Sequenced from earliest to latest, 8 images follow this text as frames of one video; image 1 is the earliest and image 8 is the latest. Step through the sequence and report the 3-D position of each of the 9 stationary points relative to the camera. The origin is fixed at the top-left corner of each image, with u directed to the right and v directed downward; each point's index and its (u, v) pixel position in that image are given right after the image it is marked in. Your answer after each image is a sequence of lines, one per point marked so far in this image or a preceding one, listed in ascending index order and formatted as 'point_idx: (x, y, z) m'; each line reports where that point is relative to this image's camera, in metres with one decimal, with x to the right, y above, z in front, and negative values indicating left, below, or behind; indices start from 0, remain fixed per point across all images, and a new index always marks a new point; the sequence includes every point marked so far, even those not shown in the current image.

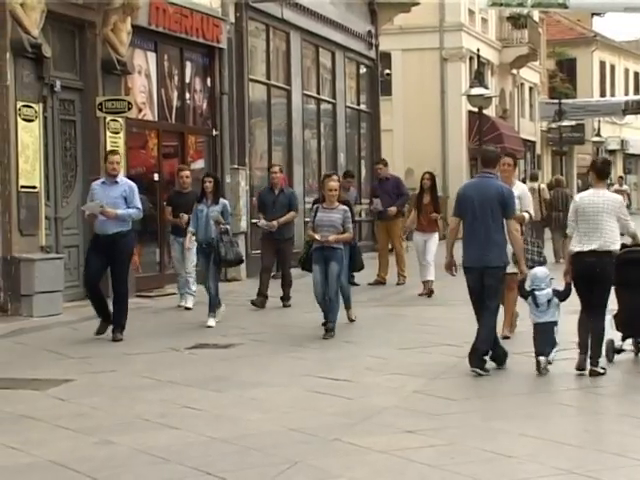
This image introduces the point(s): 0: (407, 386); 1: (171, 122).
0: (+0.8, -1.3, +9.8) m
1: (-2.0, +1.7, +16.1) m
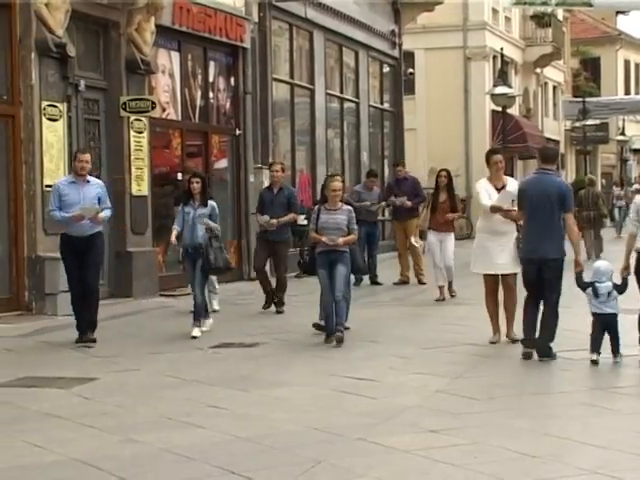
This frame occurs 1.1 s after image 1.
0: (+1.0, -1.3, +9.8) m
1: (-1.7, +1.7, +16.1) m
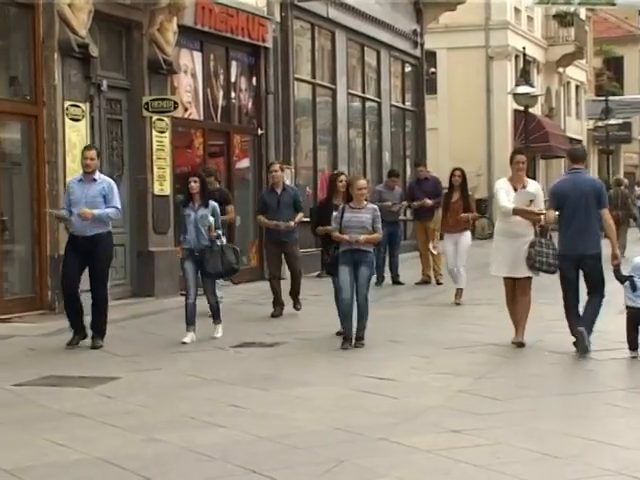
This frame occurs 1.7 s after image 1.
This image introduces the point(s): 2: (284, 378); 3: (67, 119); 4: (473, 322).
0: (+1.2, -1.3, +9.7) m
1: (-1.4, +1.7, +16.2) m
2: (-0.3, -1.3, +10.2) m
3: (-2.9, +1.4, +12.6) m
4: (+1.7, -0.9, +12.2) m
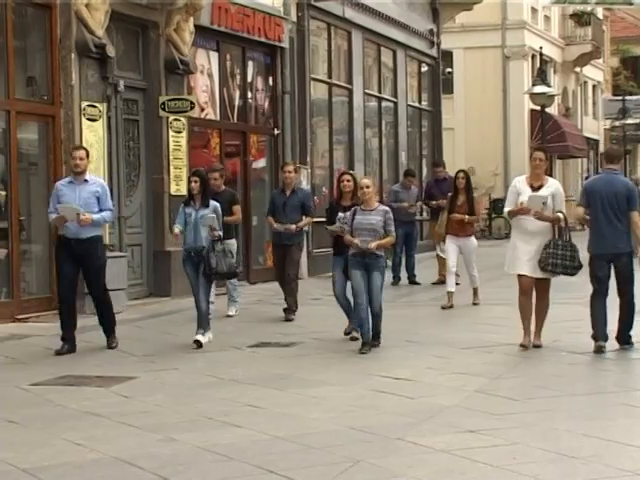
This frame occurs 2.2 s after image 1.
0: (+1.3, -1.3, +9.7) m
1: (-1.2, +1.7, +16.2) m
2: (-0.2, -1.3, +10.2) m
3: (-2.7, +1.4, +12.6) m
4: (+1.9, -0.9, +12.2) m
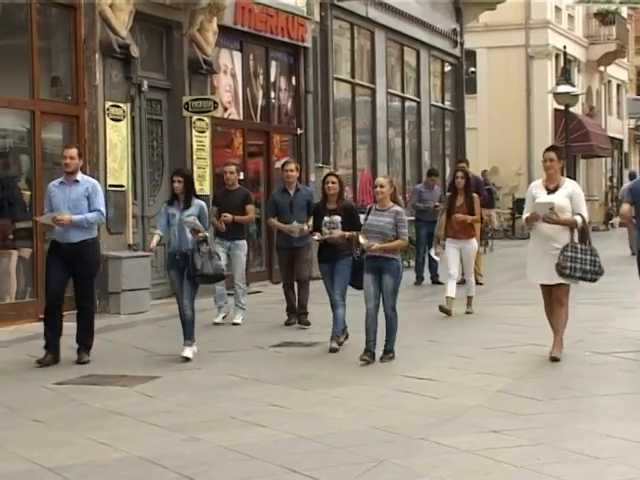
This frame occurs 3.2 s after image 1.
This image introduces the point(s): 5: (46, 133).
0: (+1.5, -1.3, +9.7) m
1: (-0.9, +1.7, +16.2) m
2: (0.0, -1.3, +10.2) m
3: (-2.4, +1.4, +12.7) m
4: (+2.1, -0.9, +12.2) m
5: (-2.9, +1.2, +12.0) m
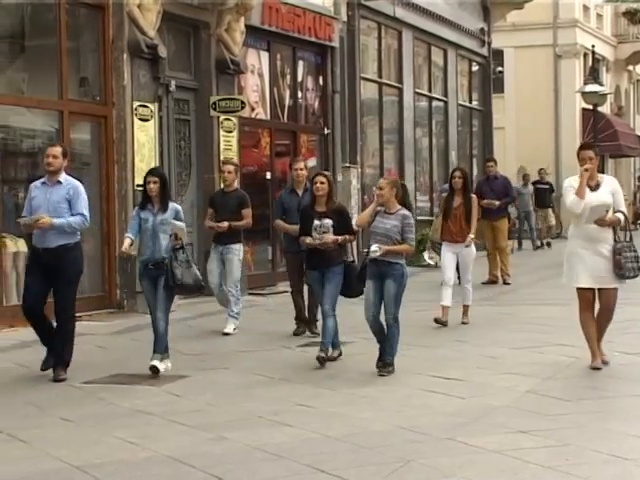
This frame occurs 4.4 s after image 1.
0: (+1.8, -1.3, +9.7) m
1: (-0.6, +1.7, +16.2) m
2: (+0.3, -1.3, +10.2) m
3: (-2.1, +1.4, +12.7) m
4: (+2.4, -0.9, +12.2) m
5: (-2.7, +1.2, +12.0) m
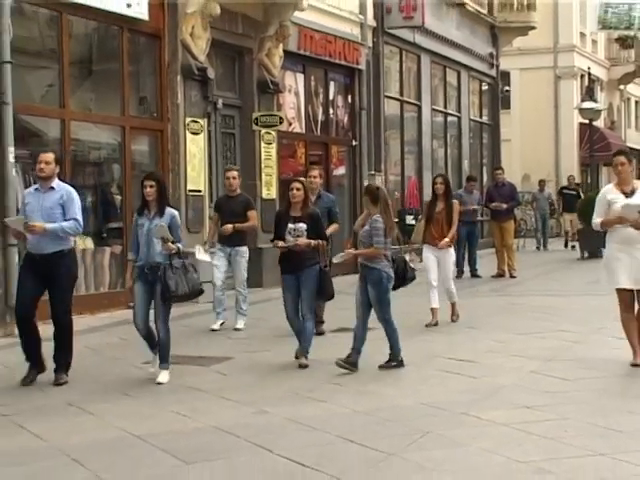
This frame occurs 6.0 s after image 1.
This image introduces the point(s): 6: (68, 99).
0: (+2.1, -1.3, +11.1) m
1: (-0.2, +1.7, +17.7) m
2: (+0.6, -1.2, +11.6) m
3: (-1.8, +1.4, +14.2) m
4: (+2.7, -0.9, +13.6) m
5: (-2.3, +1.2, +13.5) m
6: (-2.8, +1.6, +12.3) m
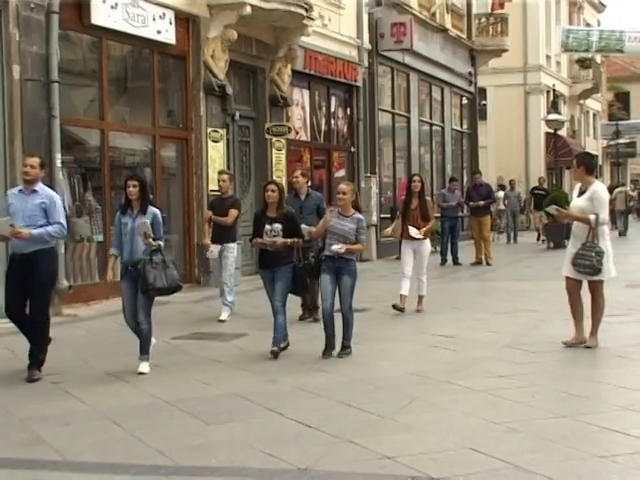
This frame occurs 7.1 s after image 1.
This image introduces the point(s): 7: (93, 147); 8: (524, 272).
0: (+2.1, -1.2, +13.1) m
1: (-0.2, +1.8, +19.6) m
2: (+0.6, -1.1, +13.6) m
3: (-1.8, +1.5, +16.2) m
4: (+2.7, -0.8, +15.6) m
5: (-2.3, +1.3, +15.4) m
6: (-2.7, +1.6, +14.2) m
7: (-2.9, +1.2, +14.0) m
8: (+3.3, -0.6, +17.8) m
